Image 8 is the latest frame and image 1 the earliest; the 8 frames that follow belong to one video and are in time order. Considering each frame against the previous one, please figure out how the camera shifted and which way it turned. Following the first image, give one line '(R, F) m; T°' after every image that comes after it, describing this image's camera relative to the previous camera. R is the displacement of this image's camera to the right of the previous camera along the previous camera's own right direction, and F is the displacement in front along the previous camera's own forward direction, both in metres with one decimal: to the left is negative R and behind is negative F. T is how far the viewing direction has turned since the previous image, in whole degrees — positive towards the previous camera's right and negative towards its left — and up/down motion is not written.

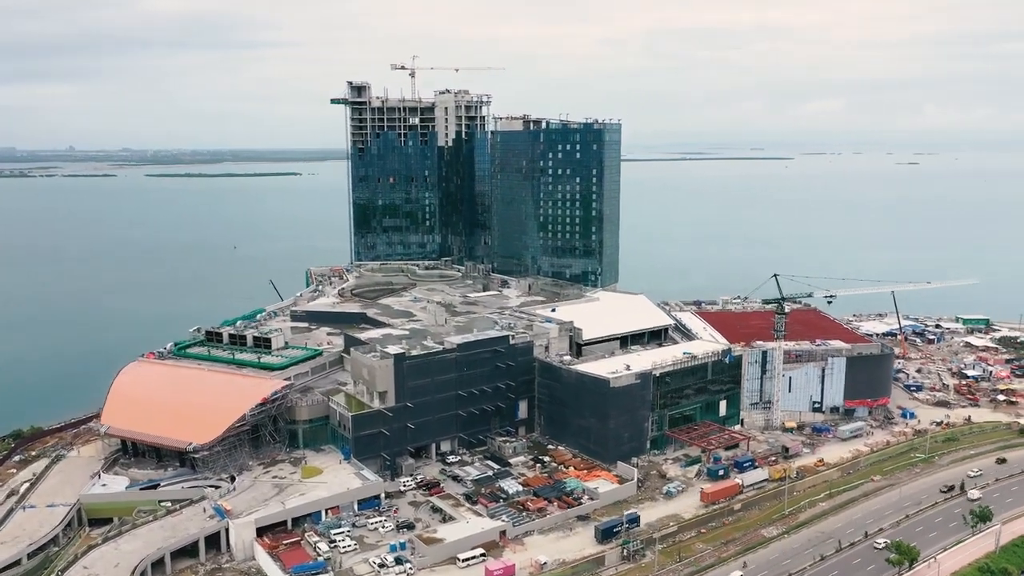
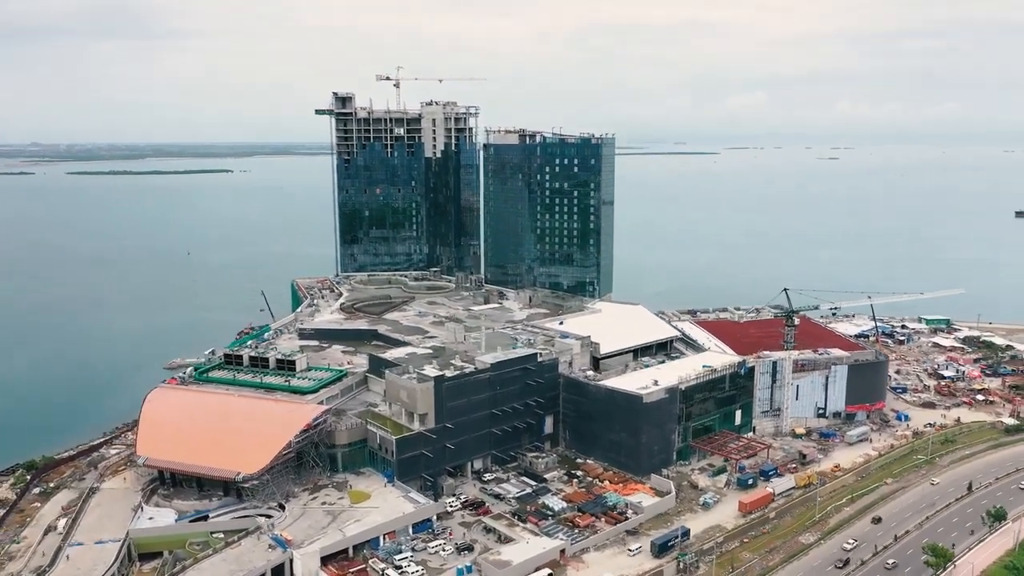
(-6.2, -0.8) m; +5°
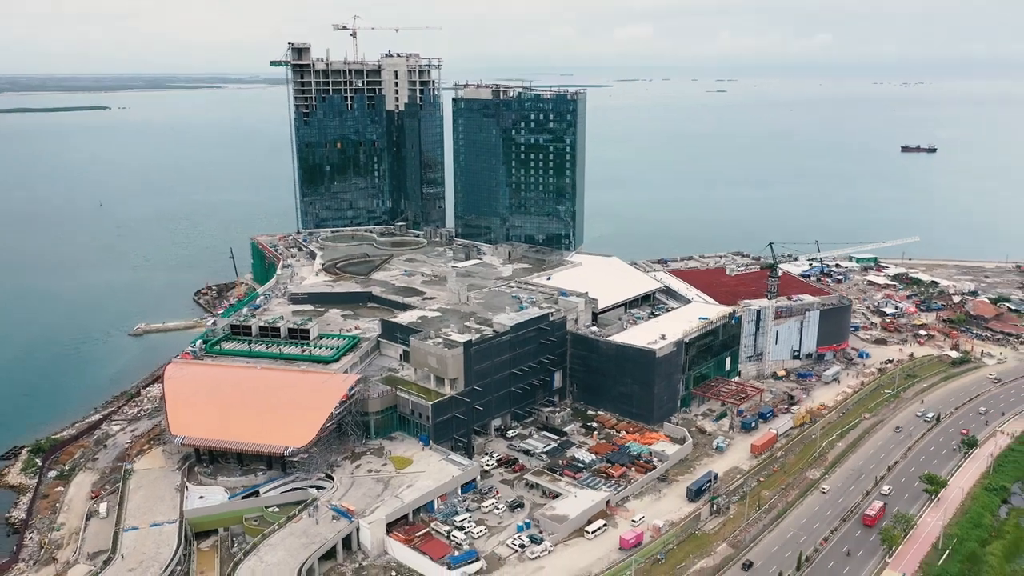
(-7.9, -0.9) m; +7°
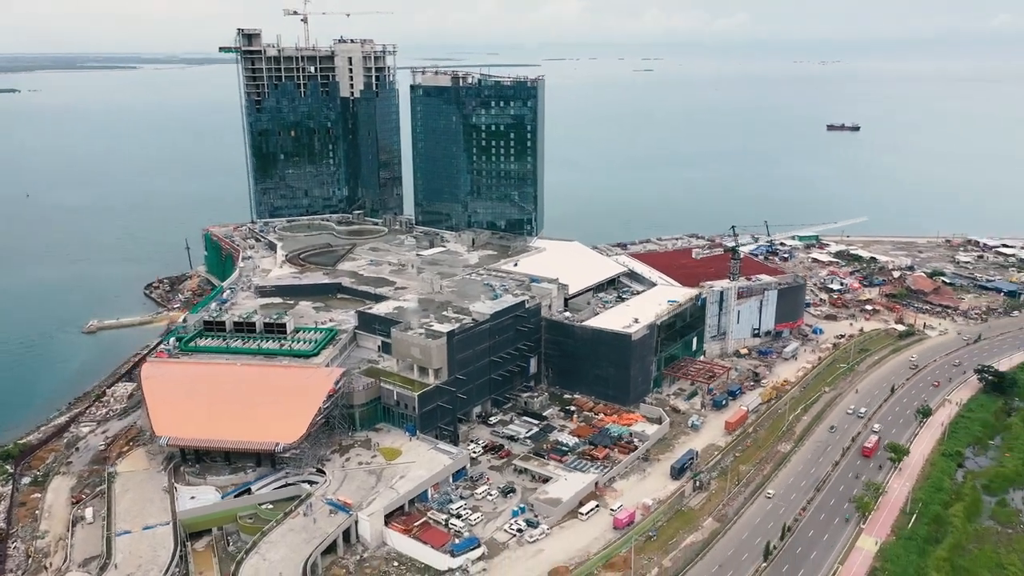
(-3.0, -0.6) m; +5°
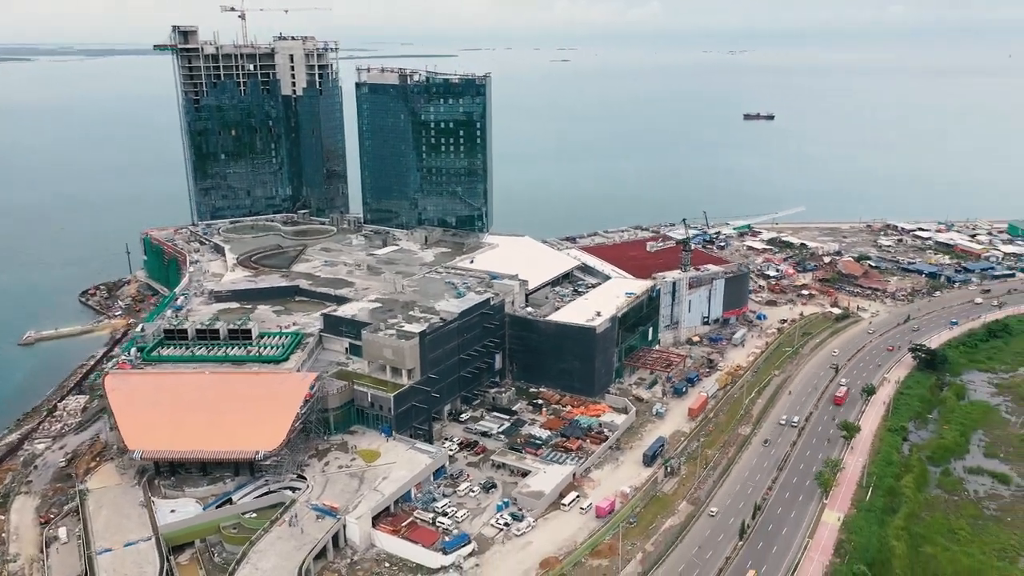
(-3.0, -0.7) m; +5°
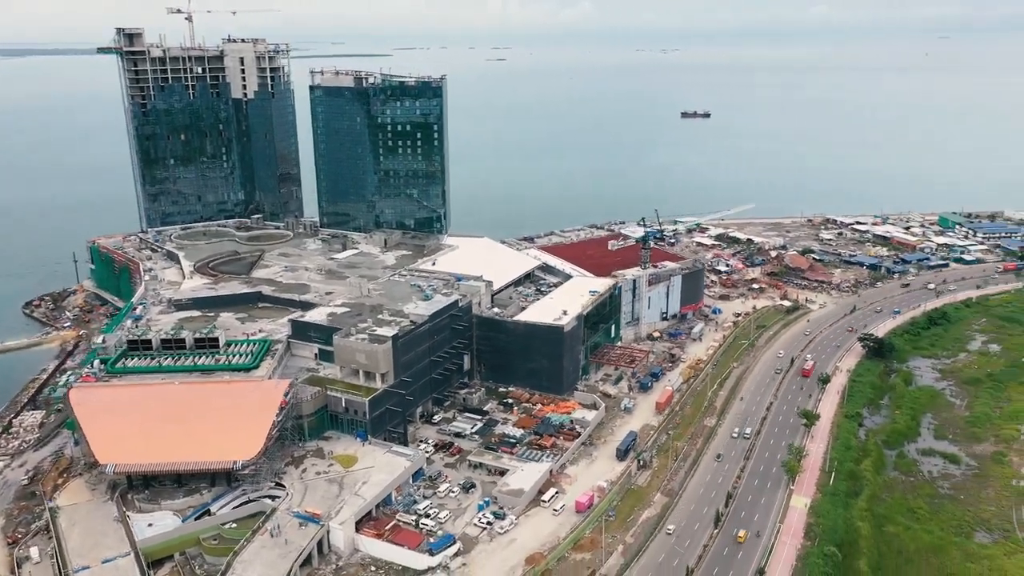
(-2.0, -0.5) m; +4°
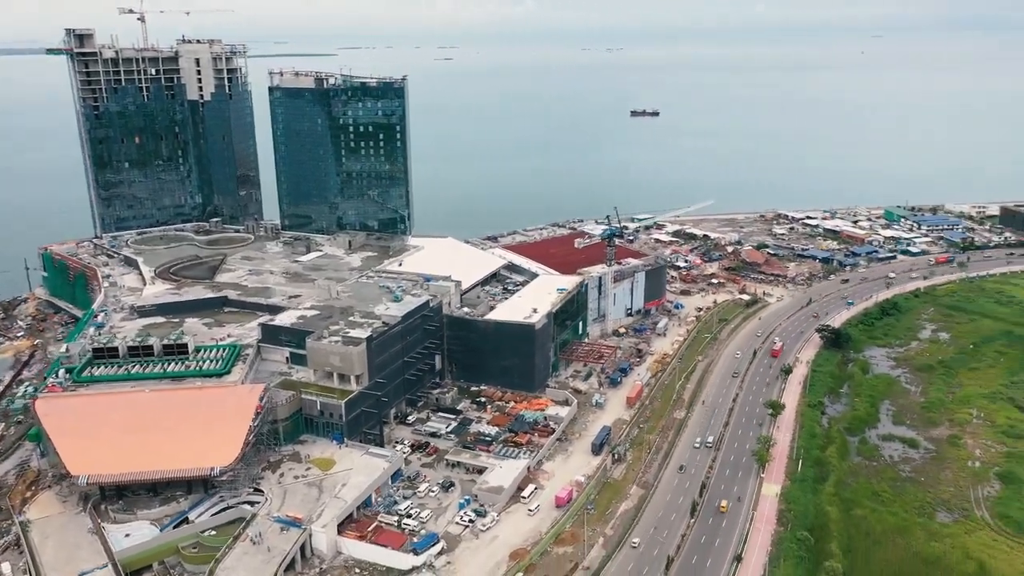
(-1.4, -0.4) m; +3°
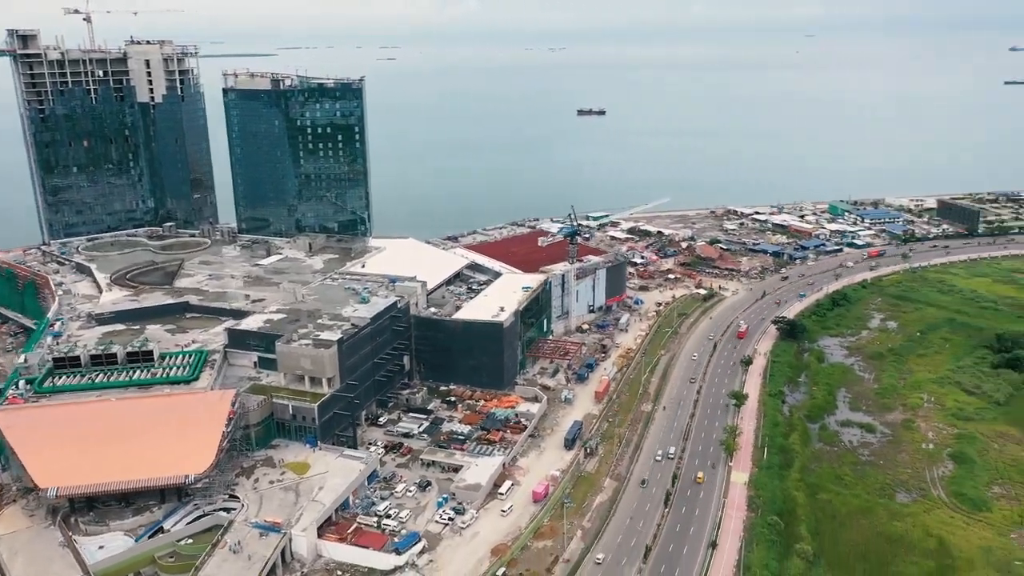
(-1.5, -0.4) m; +4°
